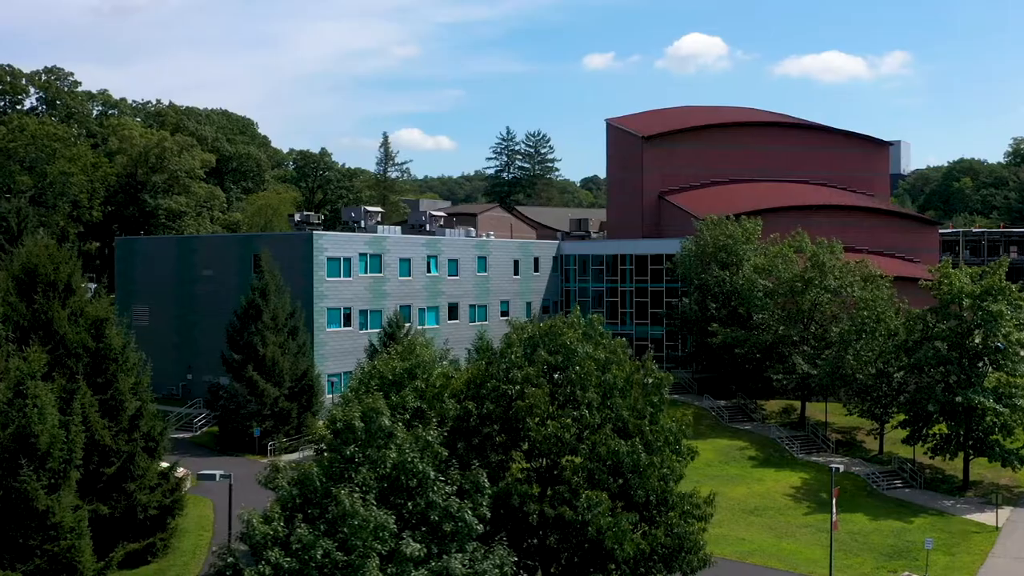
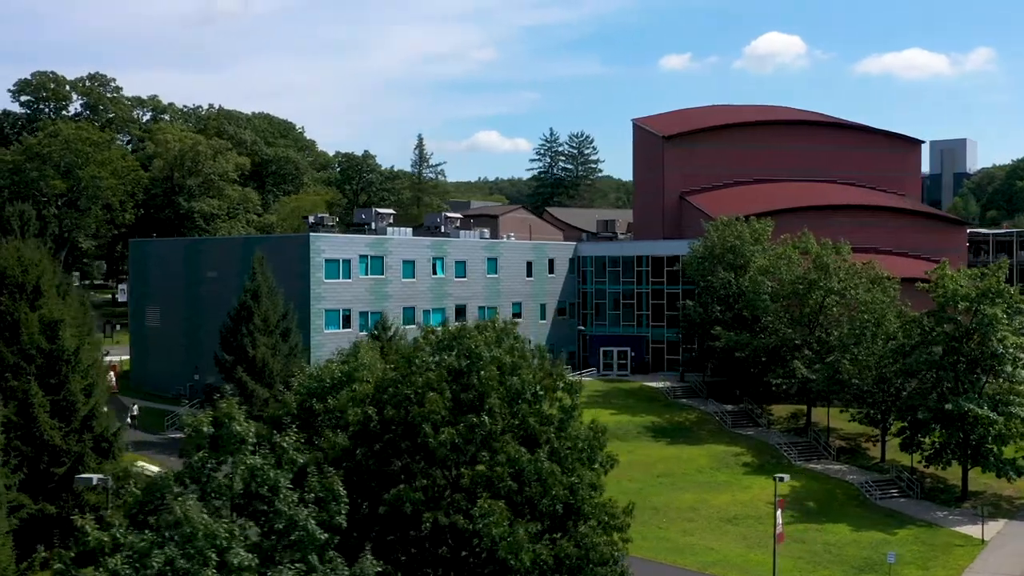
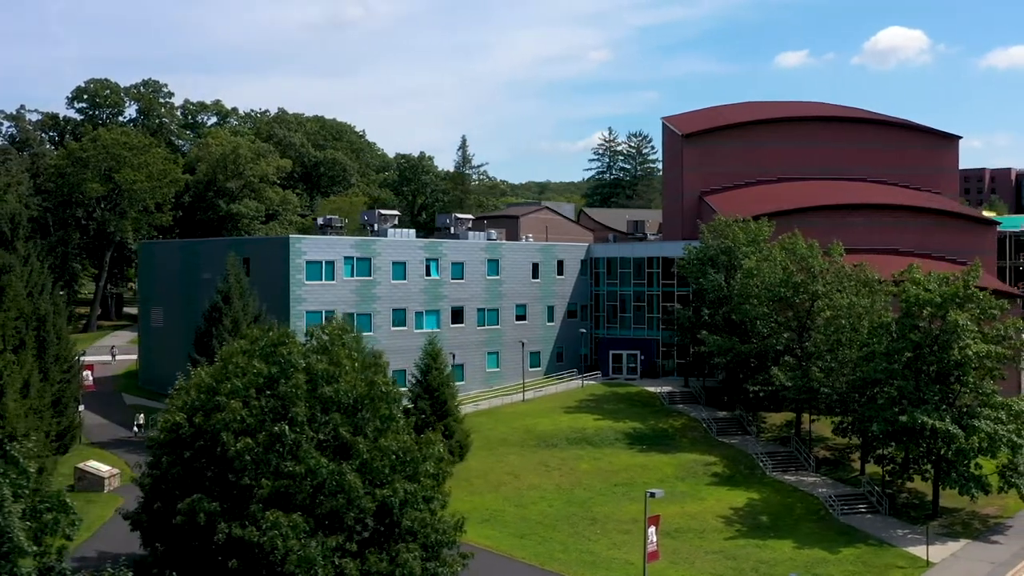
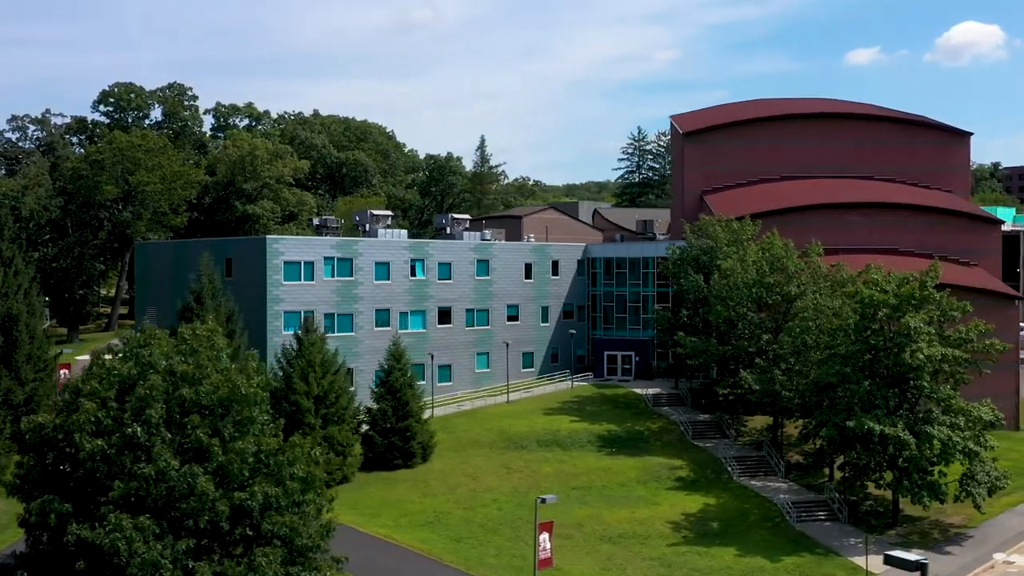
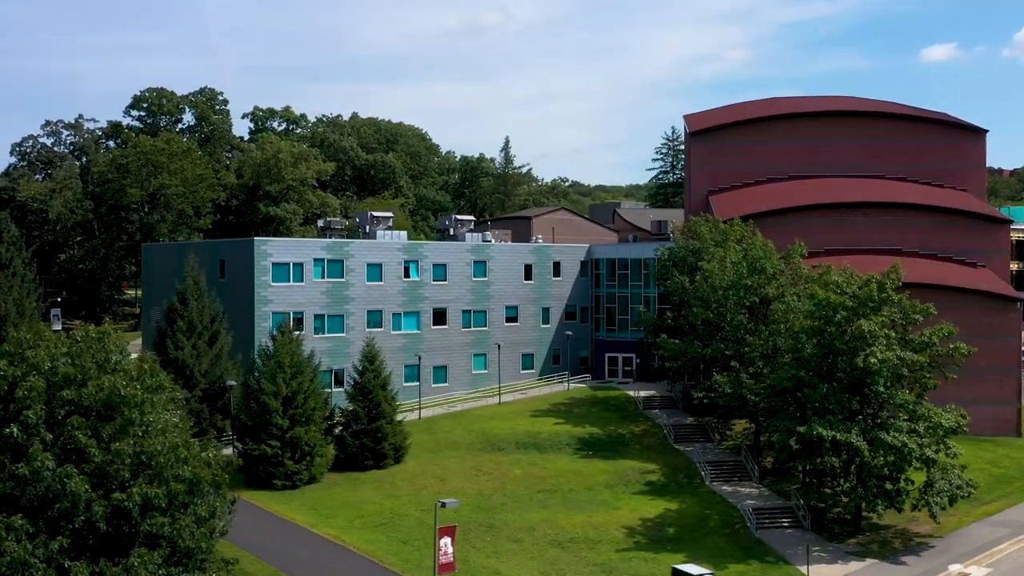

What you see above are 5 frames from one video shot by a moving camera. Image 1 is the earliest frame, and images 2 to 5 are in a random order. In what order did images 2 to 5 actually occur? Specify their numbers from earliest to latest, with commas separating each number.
2, 3, 4, 5
